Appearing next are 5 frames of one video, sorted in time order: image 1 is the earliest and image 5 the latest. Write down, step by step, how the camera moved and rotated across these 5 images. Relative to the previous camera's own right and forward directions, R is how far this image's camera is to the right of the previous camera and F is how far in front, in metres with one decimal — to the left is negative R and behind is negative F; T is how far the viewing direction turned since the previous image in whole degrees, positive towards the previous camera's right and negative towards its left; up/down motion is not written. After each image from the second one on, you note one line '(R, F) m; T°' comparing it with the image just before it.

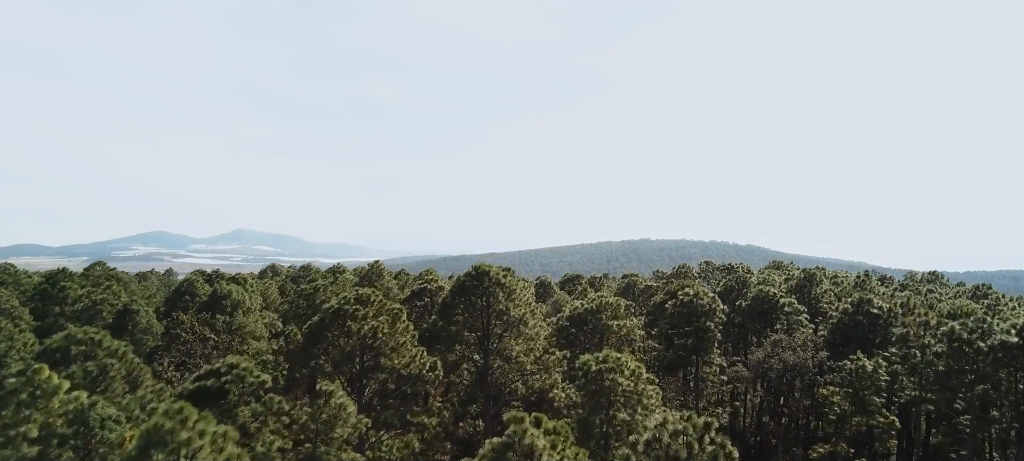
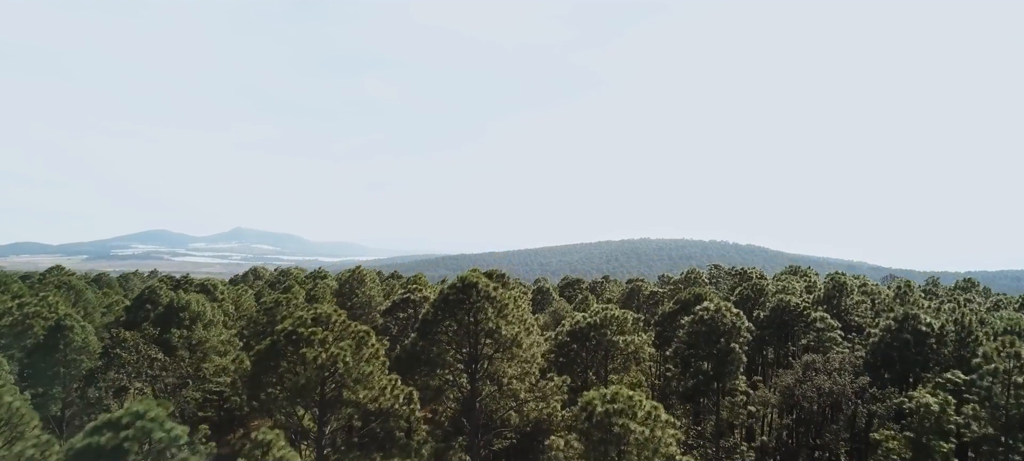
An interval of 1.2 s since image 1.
(+0.5, +4.4) m; 0°
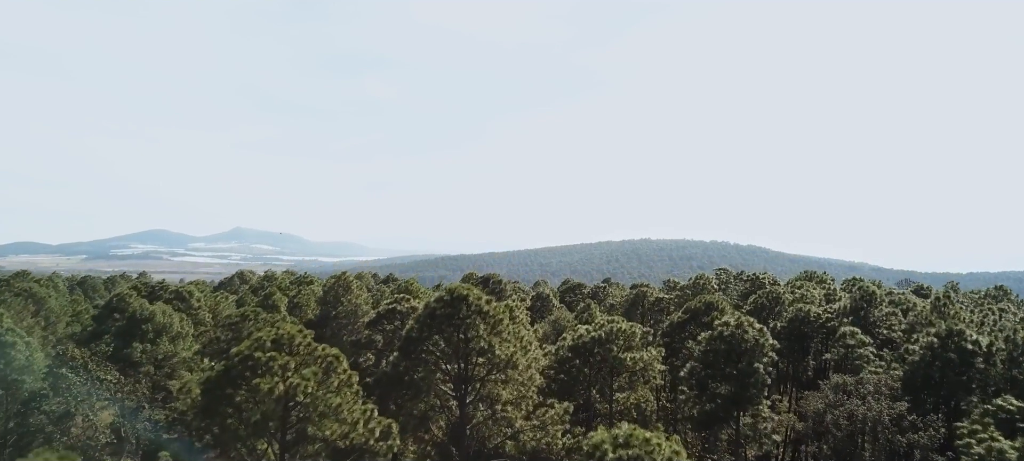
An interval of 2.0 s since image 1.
(+0.2, +3.2) m; 0°
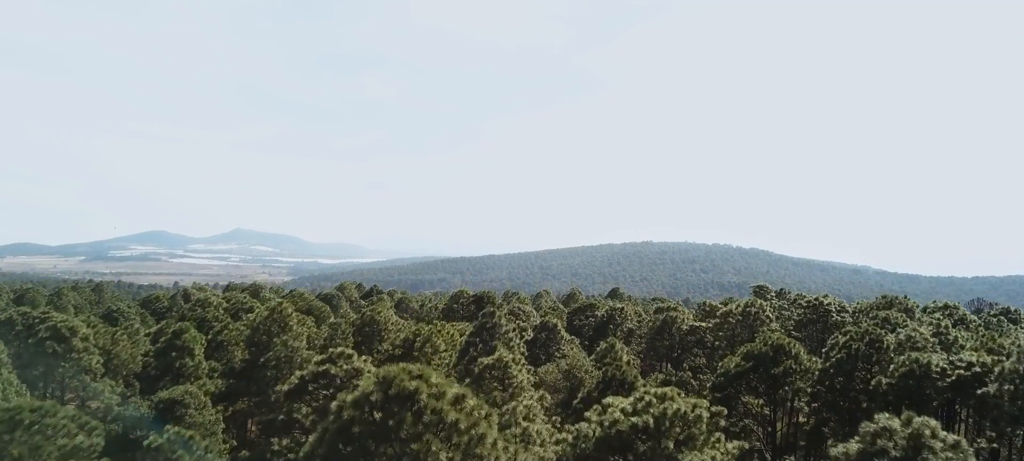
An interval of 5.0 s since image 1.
(+0.2, +11.5) m; 0°
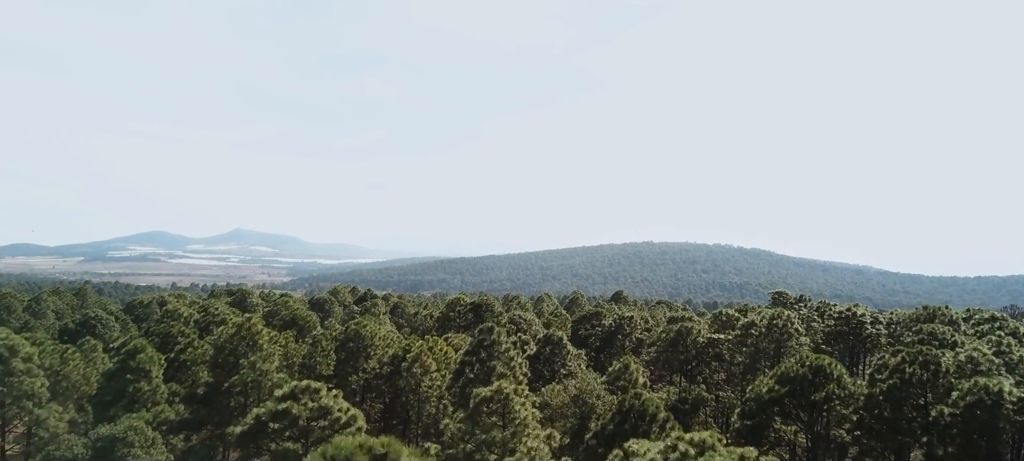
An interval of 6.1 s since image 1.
(-0.1, +4.0) m; 0°
